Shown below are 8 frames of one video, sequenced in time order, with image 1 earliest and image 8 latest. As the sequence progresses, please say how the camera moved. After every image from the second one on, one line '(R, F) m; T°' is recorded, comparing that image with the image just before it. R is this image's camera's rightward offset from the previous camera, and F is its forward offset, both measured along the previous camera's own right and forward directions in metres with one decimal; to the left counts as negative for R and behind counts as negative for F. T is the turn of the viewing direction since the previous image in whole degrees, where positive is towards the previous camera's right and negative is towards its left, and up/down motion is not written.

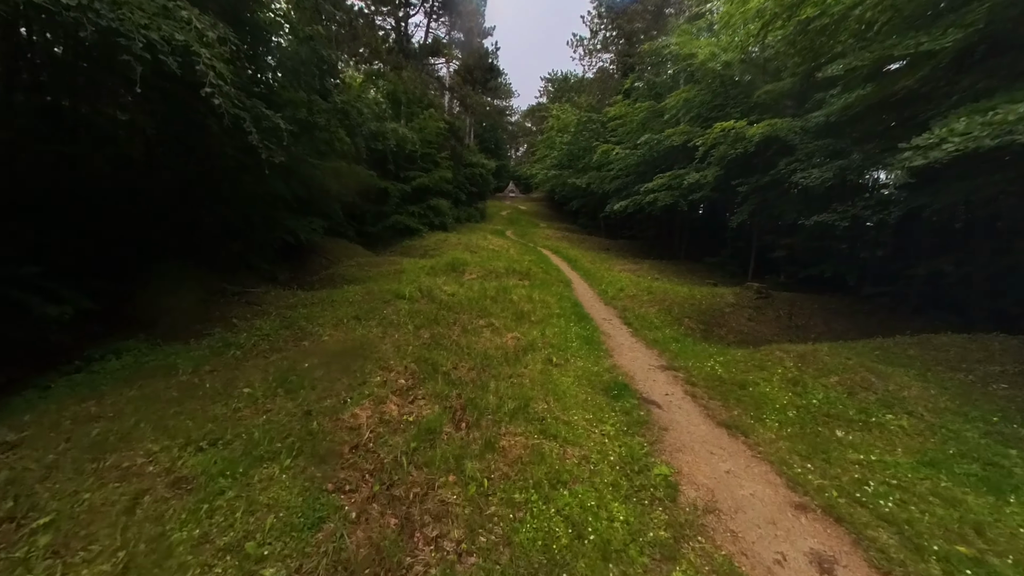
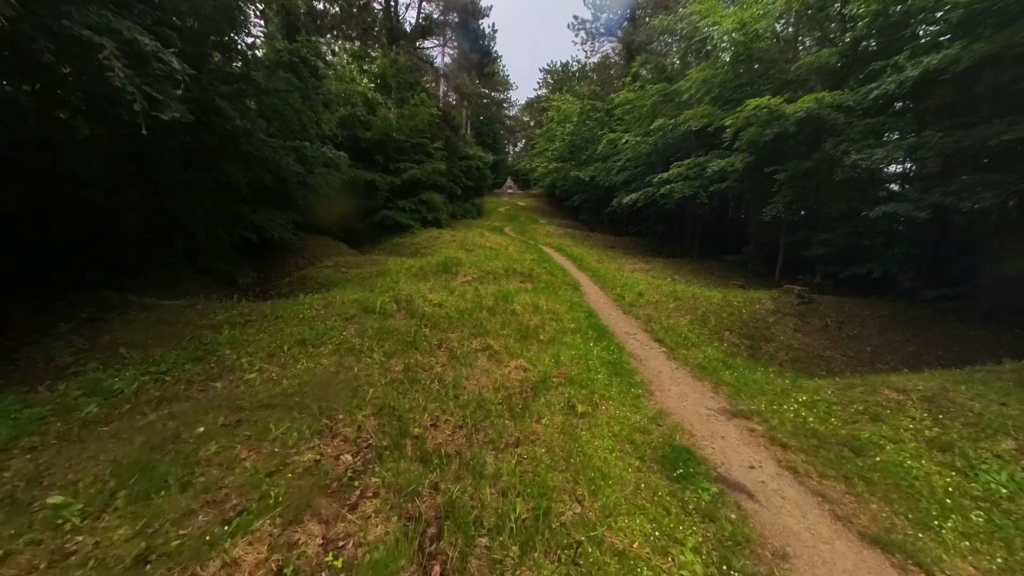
(-0.1, +2.5) m; 0°
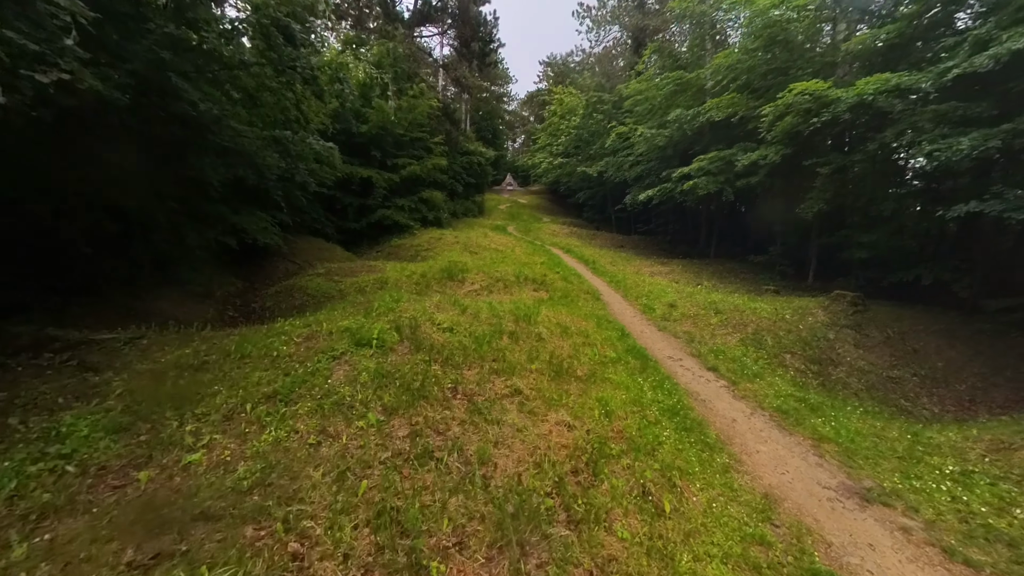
(-0.6, +1.8) m; 0°
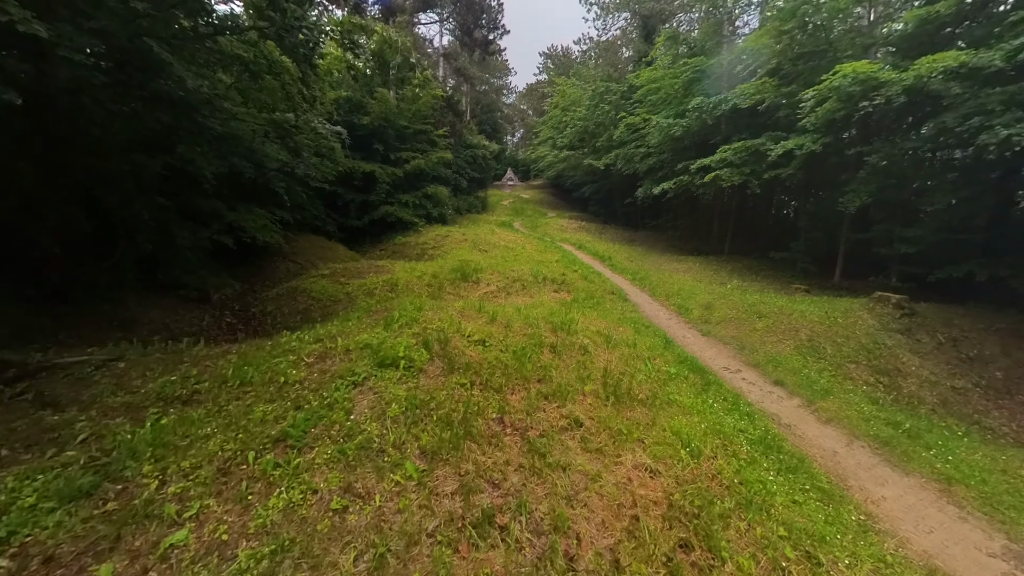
(-0.9, +1.1) m; 0°
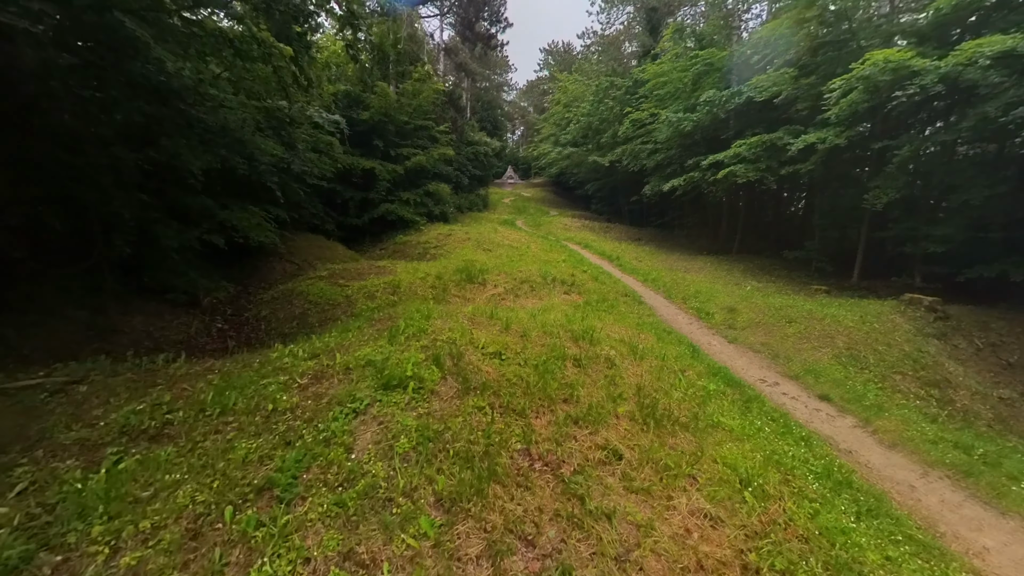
(-0.3, +0.7) m; 0°
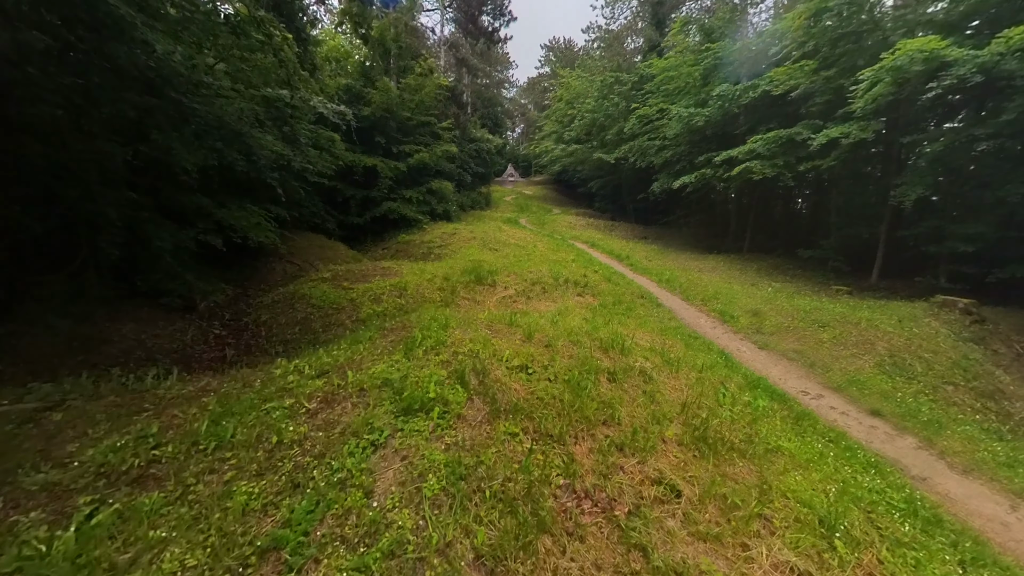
(-0.4, +0.6) m; 0°
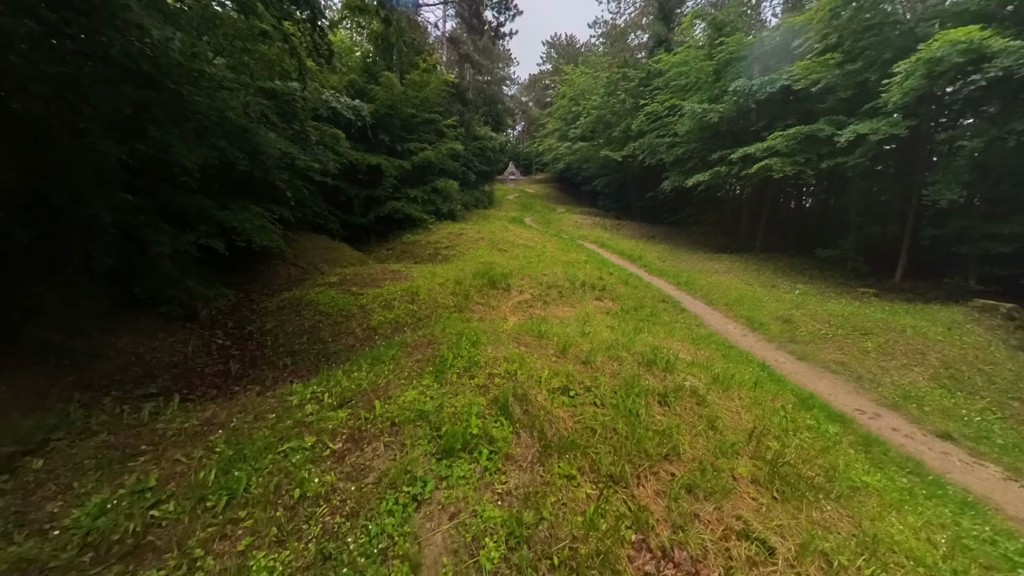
(-0.6, +0.6) m; 0°
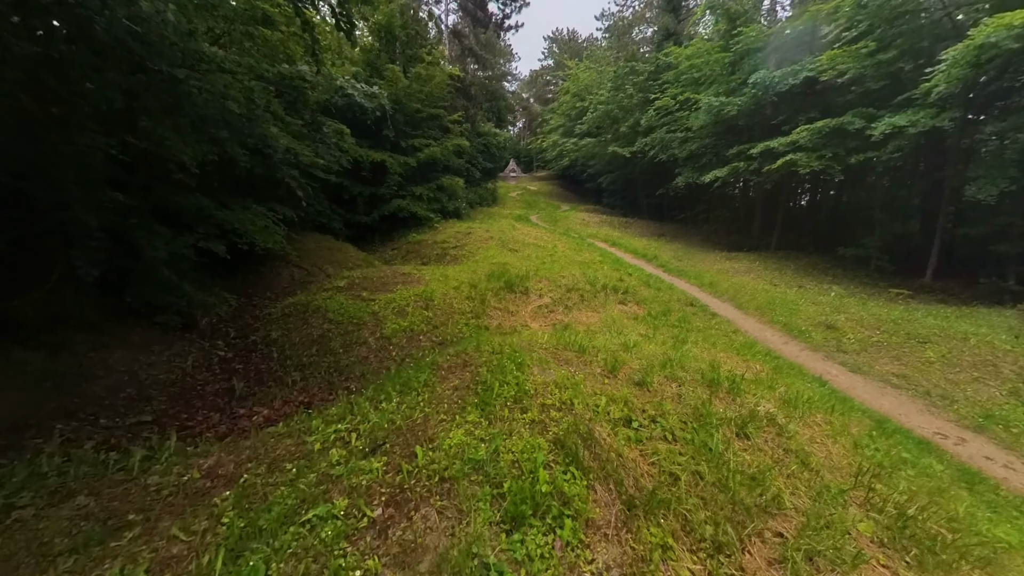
(-0.7, +0.7) m; 0°
